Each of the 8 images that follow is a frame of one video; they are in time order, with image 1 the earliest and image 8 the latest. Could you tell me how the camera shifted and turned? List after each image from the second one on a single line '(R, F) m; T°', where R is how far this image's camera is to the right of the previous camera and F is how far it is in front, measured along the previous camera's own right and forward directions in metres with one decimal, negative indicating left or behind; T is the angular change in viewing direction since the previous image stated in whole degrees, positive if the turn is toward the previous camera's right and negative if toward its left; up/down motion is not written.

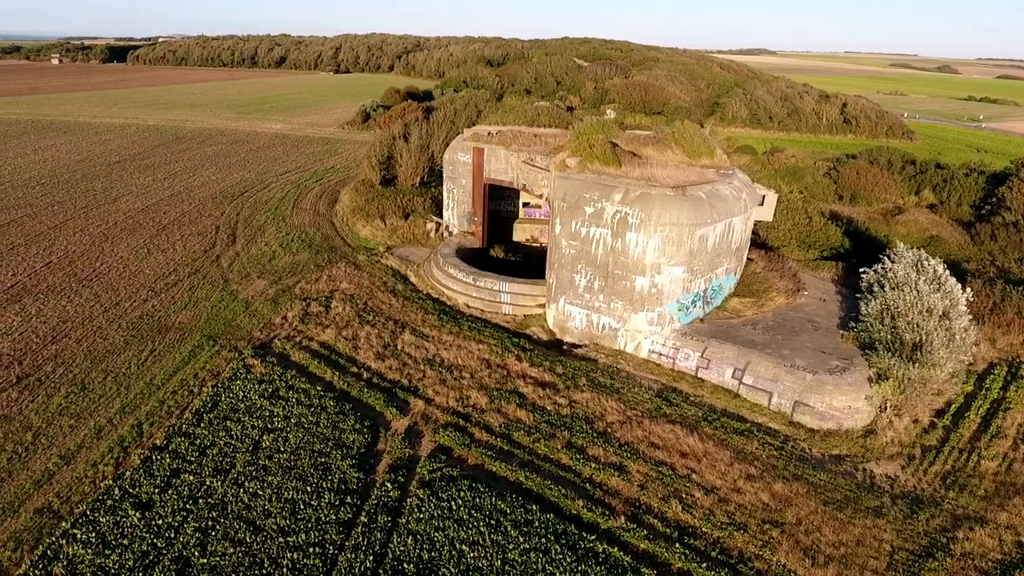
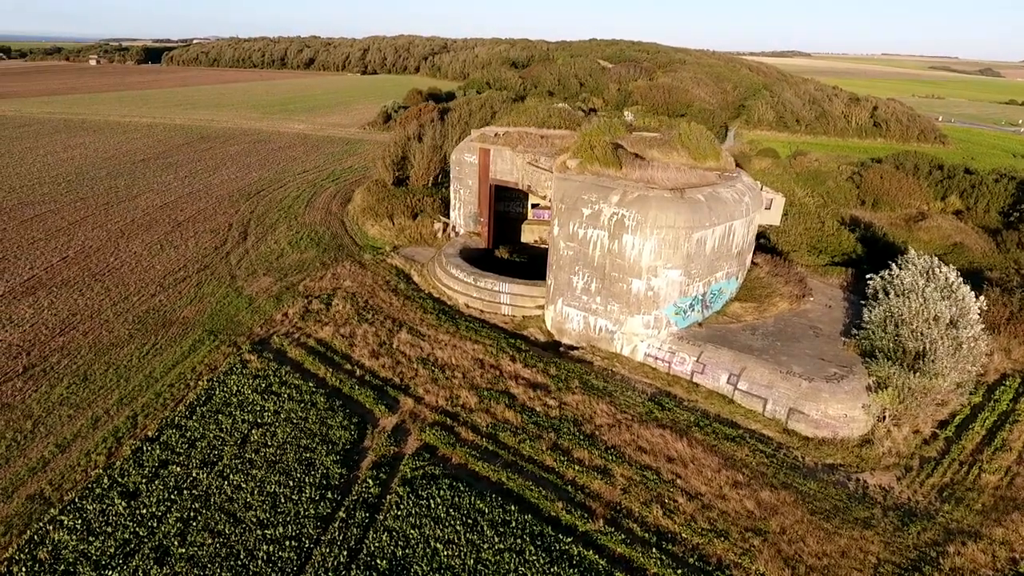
(+0.5, 0.0) m; -2°
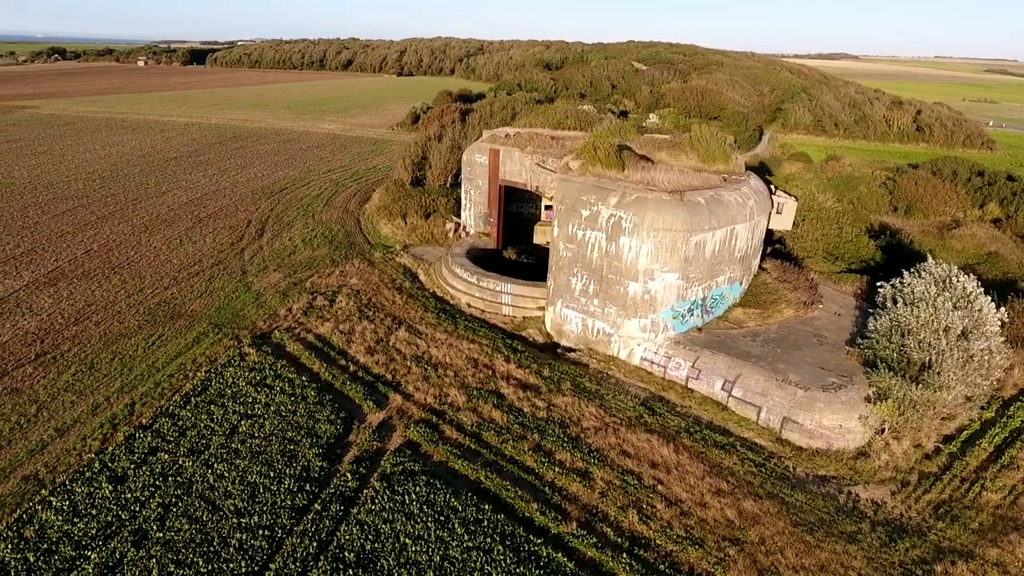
(+0.6, 0.0) m; -3°
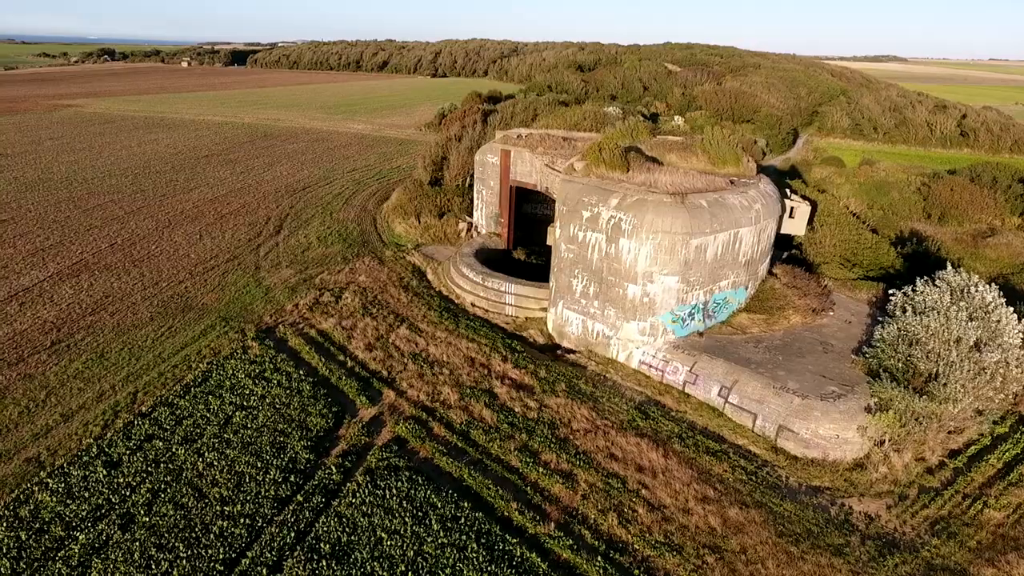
(+0.6, 0.0) m; -3°
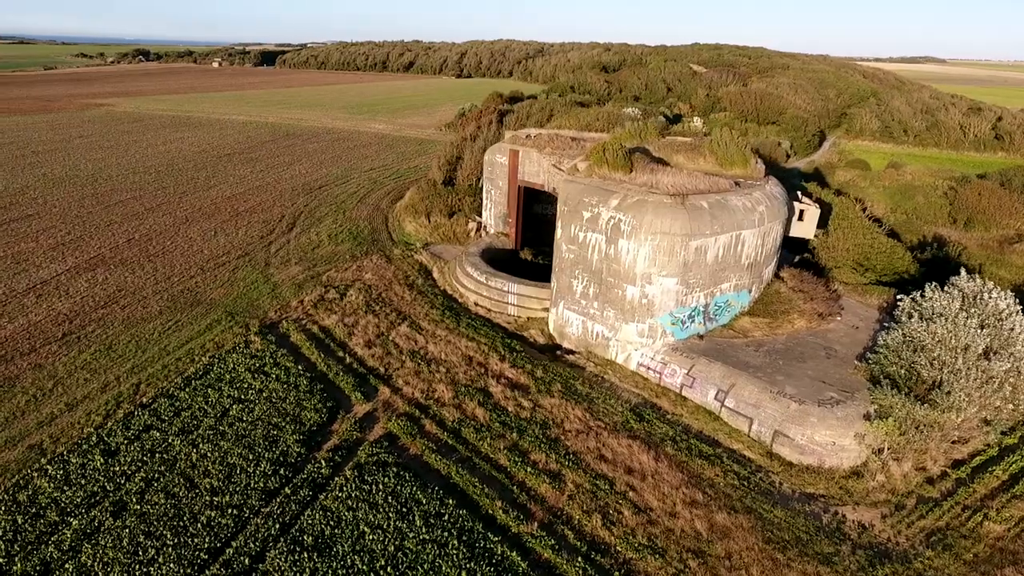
(+0.4, 0.0) m; -2°
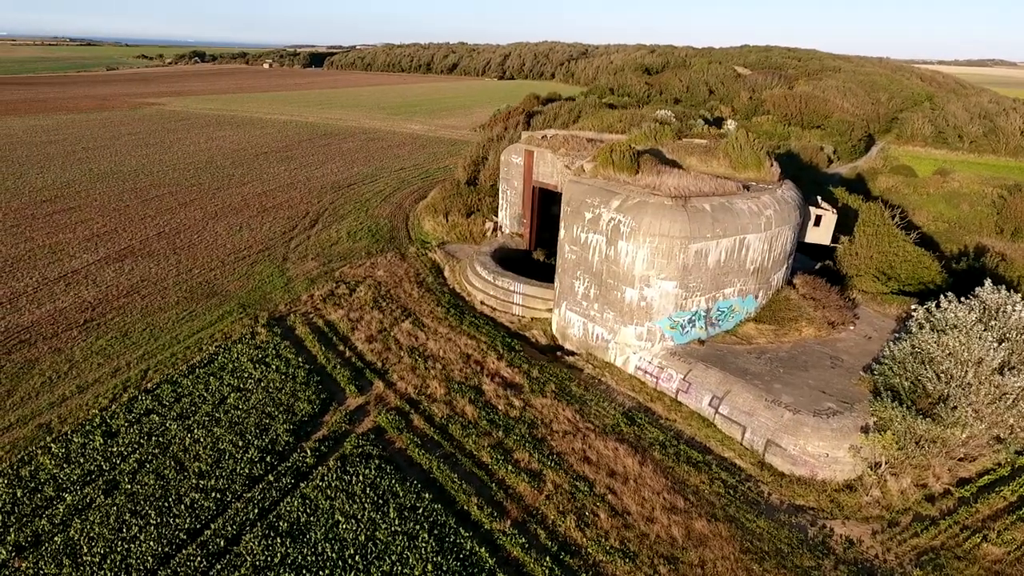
(+0.7, 0.0) m; -3°
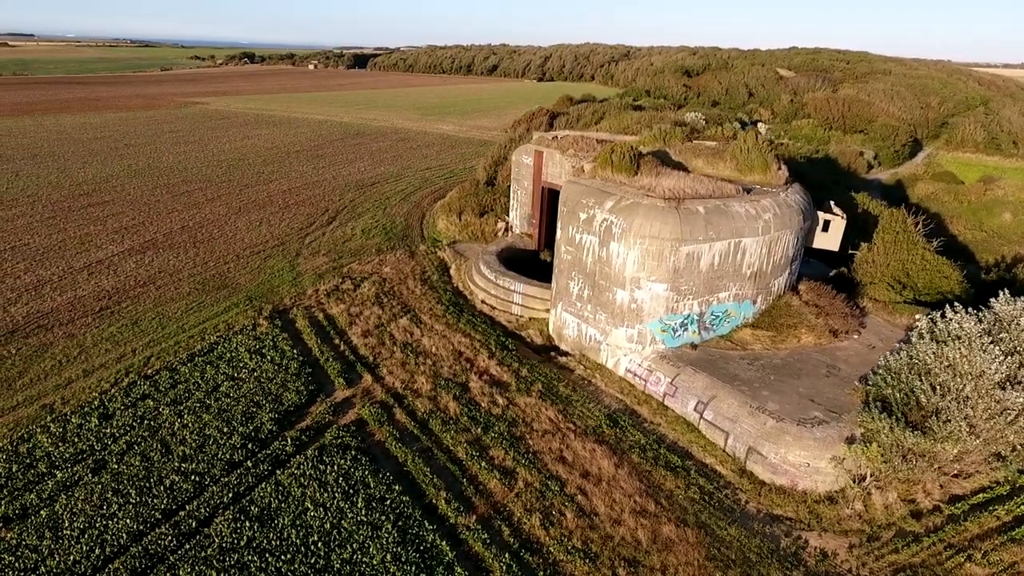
(+0.8, 0.0) m; -3°
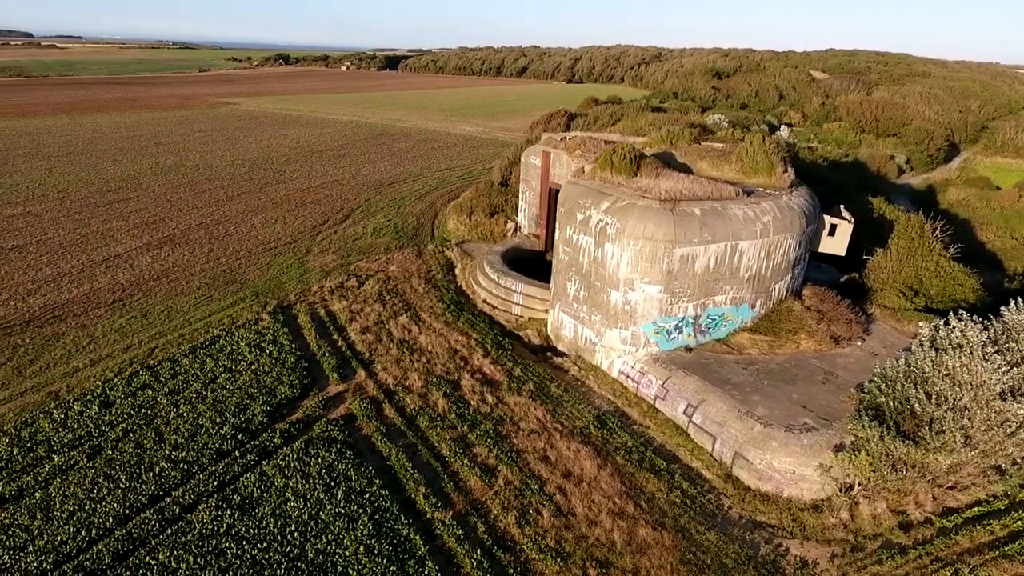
(+0.6, 0.0) m; -2°
